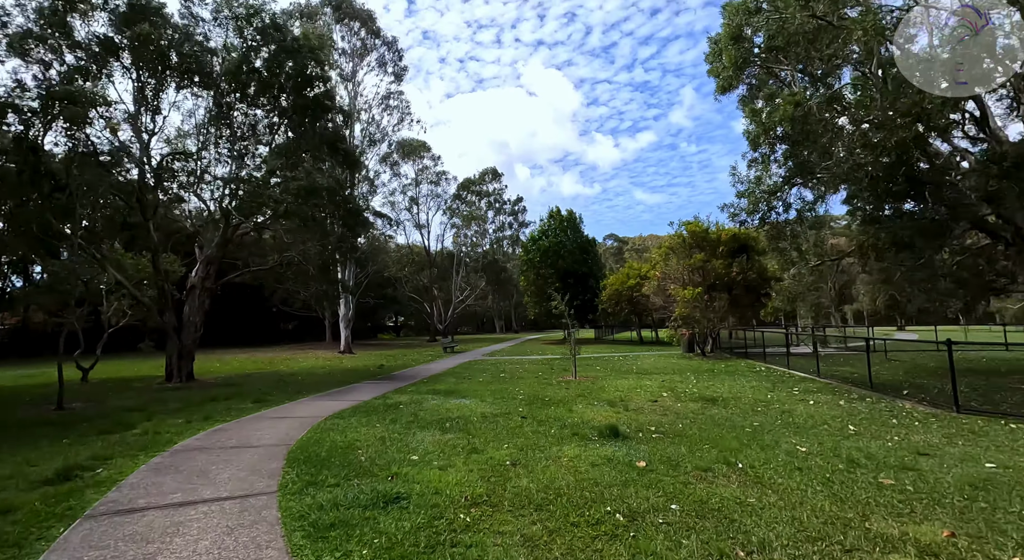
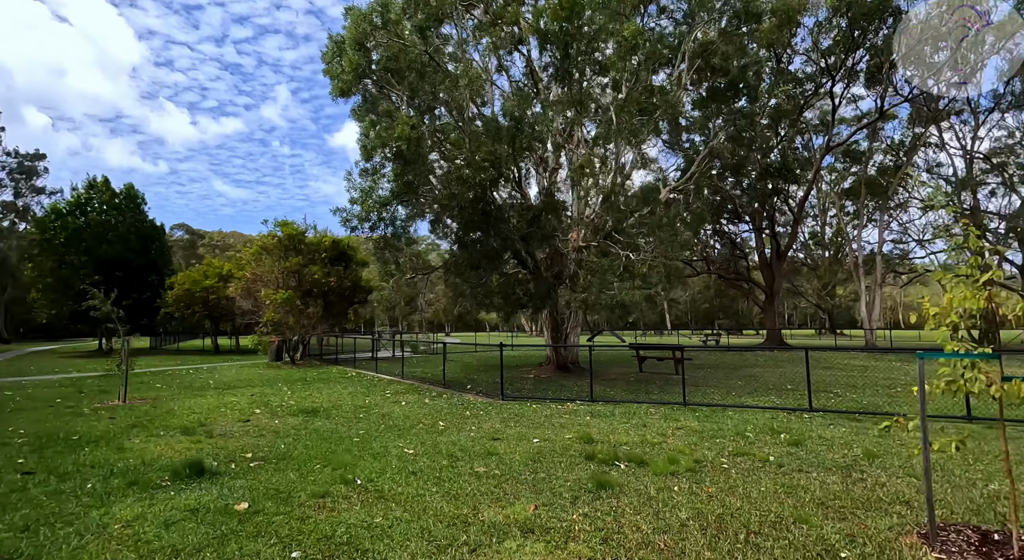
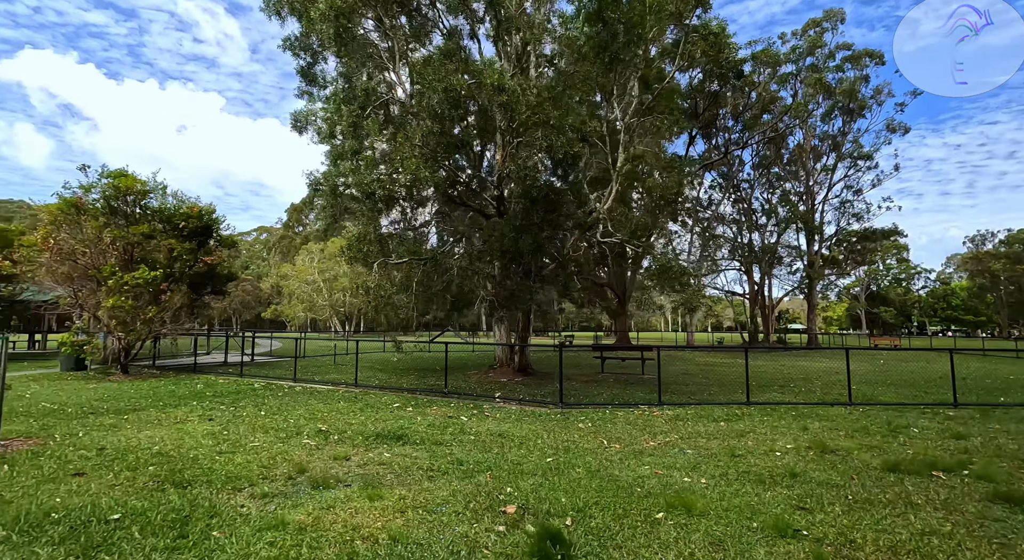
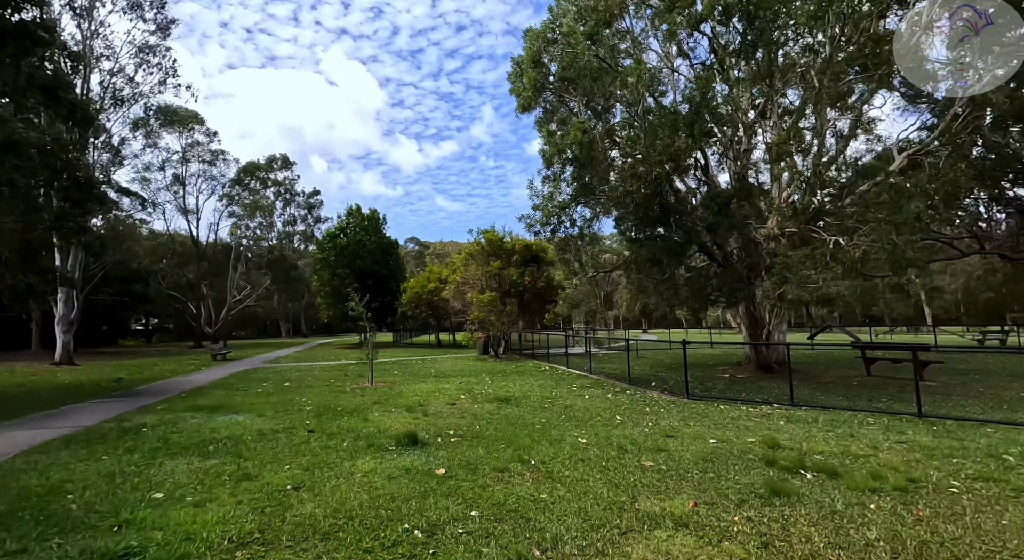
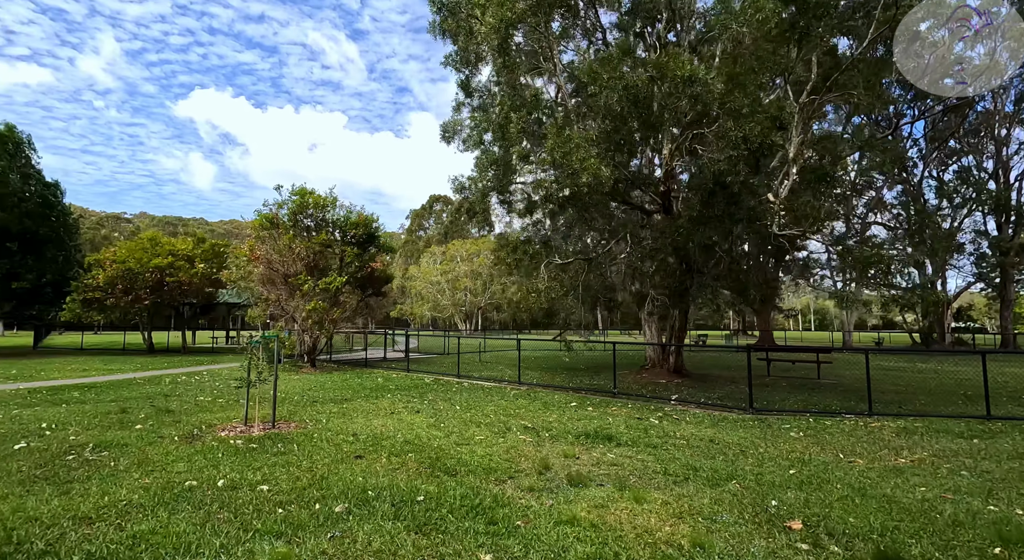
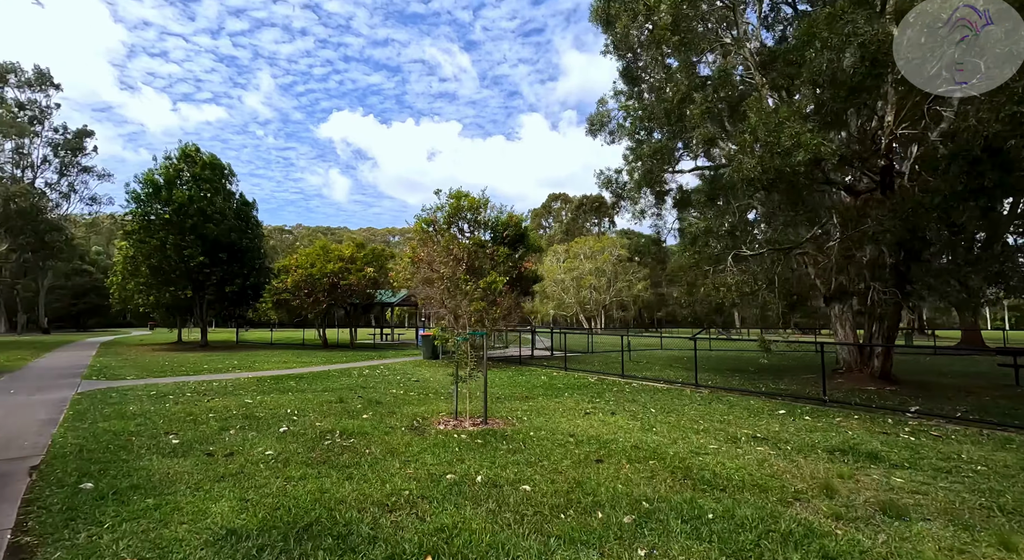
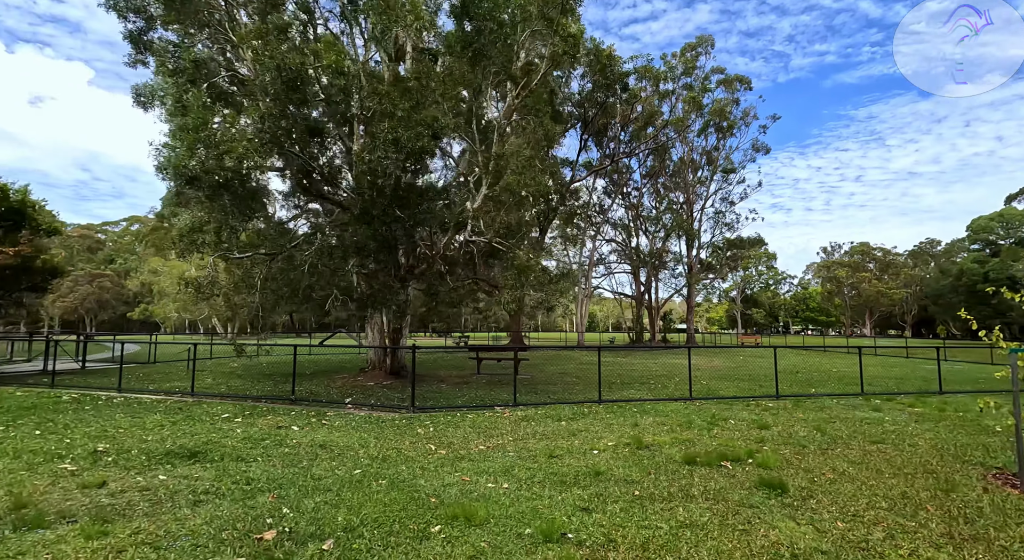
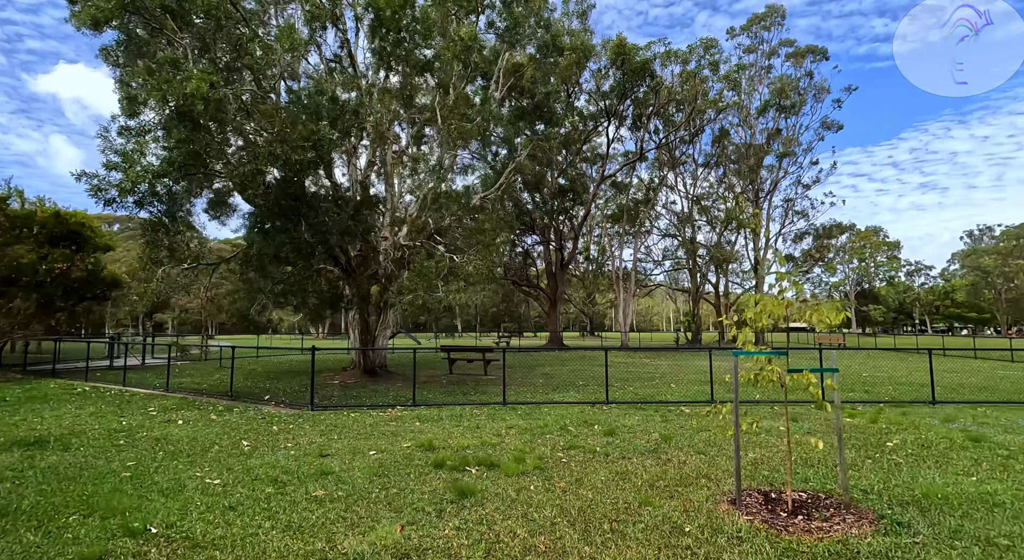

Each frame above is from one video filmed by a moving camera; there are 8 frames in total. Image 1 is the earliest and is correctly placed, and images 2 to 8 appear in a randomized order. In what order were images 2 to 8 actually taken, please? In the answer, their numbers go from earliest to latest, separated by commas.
4, 2, 8, 7, 3, 5, 6
